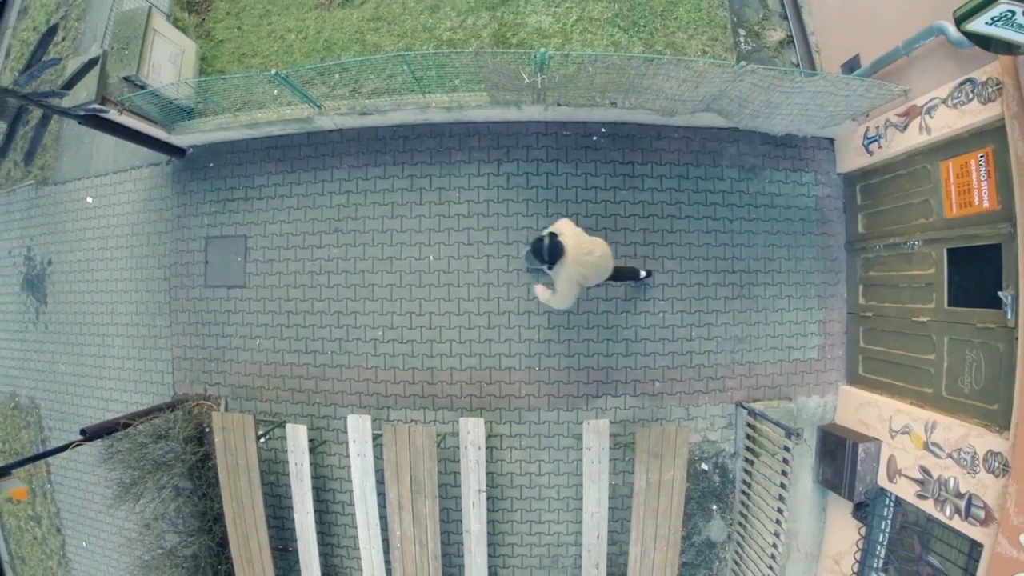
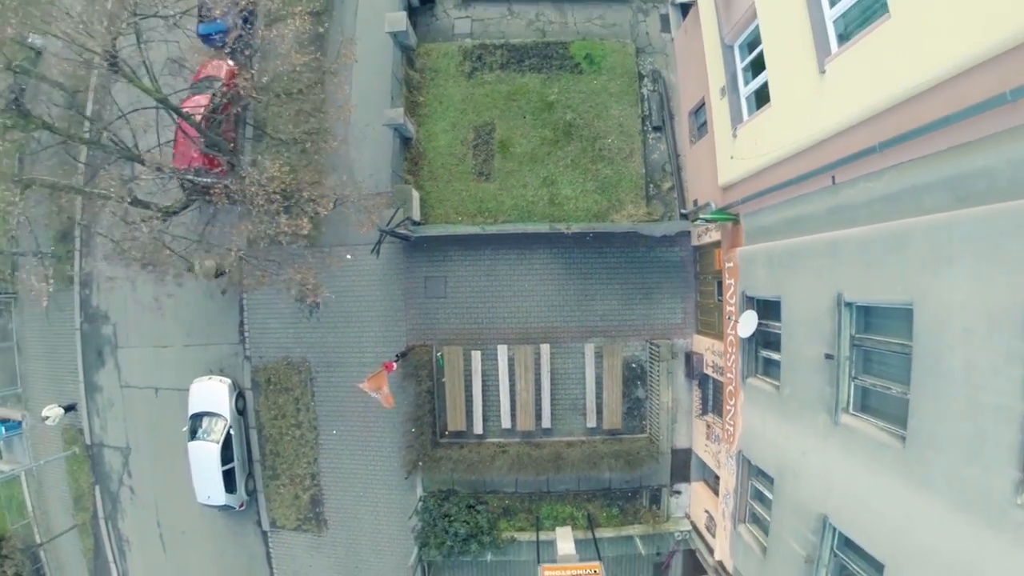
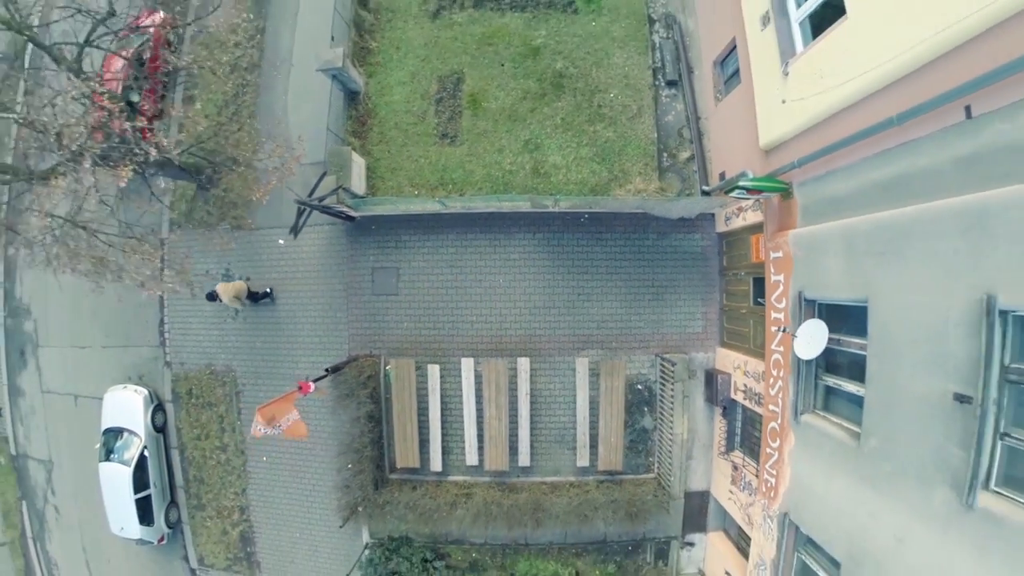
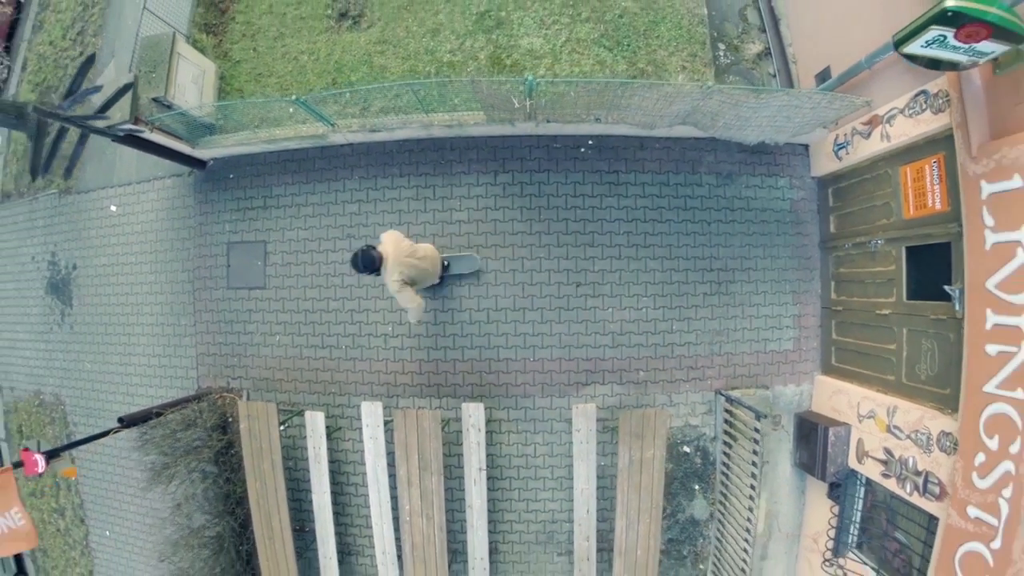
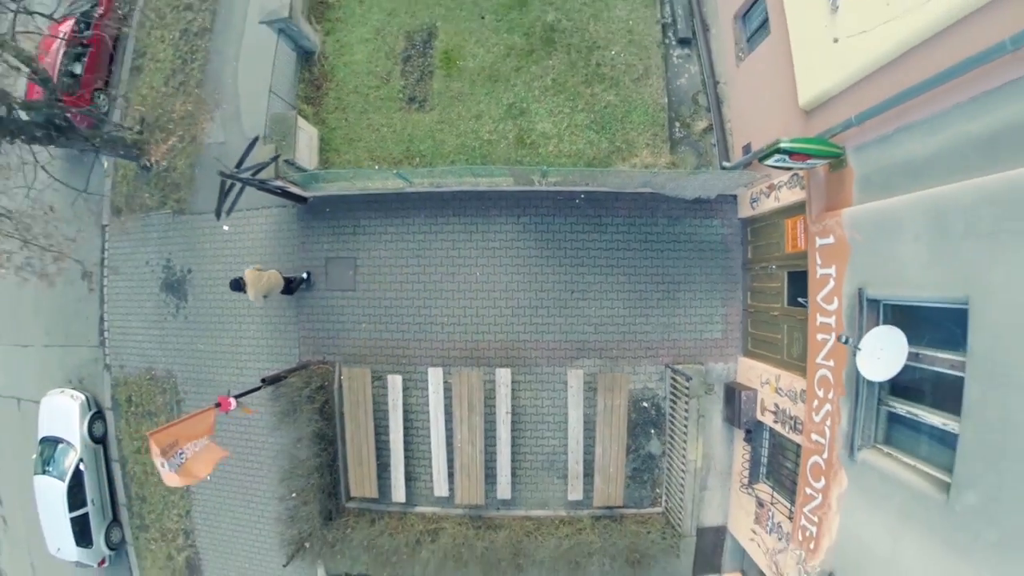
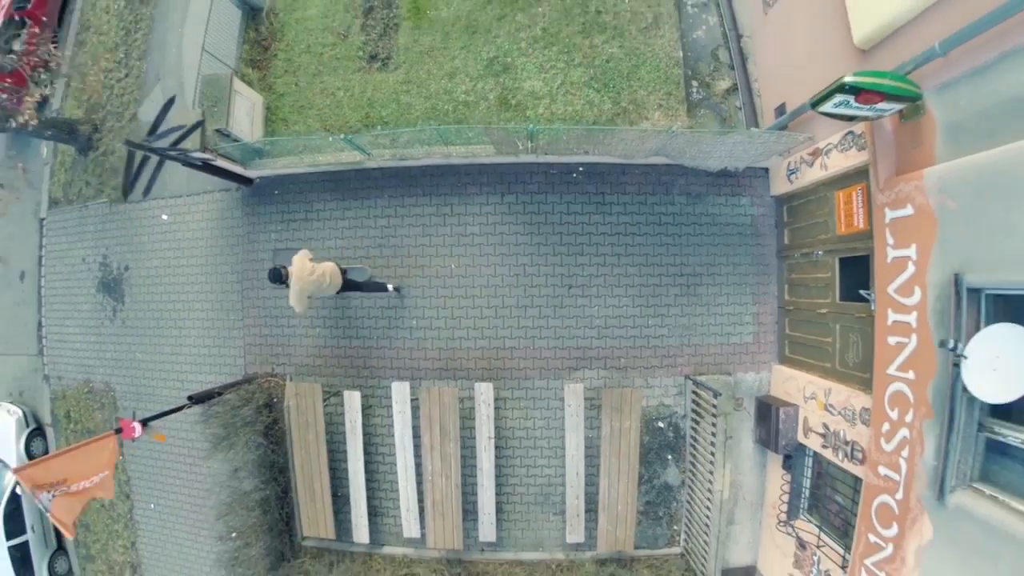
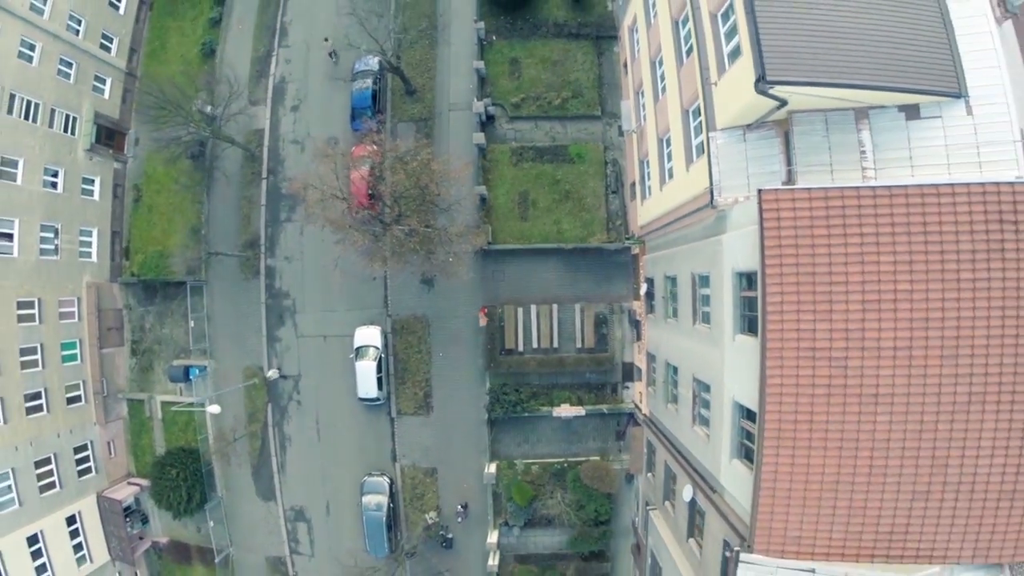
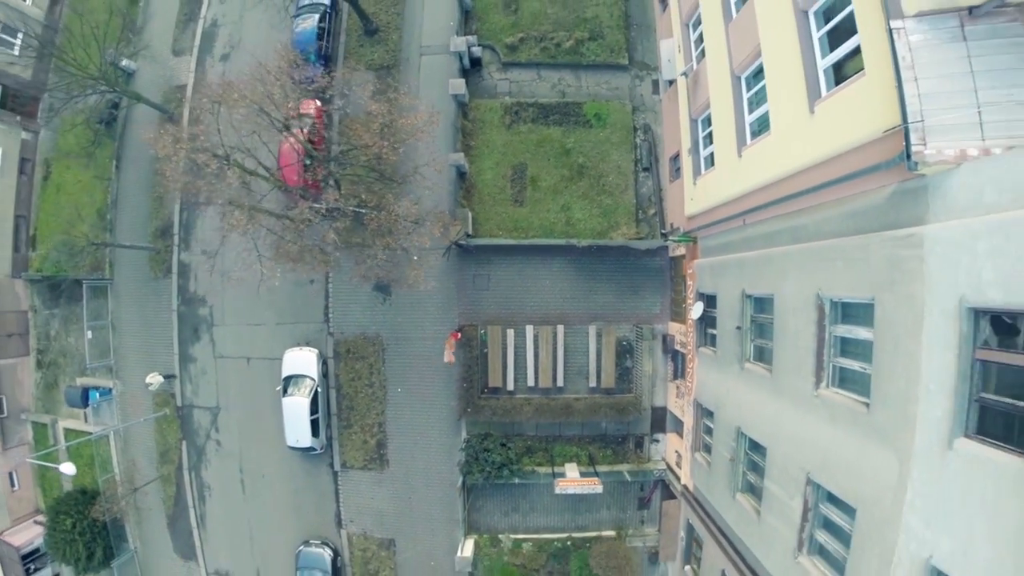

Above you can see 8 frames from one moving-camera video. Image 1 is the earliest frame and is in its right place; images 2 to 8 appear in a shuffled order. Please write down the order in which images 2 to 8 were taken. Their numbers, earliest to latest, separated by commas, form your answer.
4, 6, 5, 3, 2, 8, 7
